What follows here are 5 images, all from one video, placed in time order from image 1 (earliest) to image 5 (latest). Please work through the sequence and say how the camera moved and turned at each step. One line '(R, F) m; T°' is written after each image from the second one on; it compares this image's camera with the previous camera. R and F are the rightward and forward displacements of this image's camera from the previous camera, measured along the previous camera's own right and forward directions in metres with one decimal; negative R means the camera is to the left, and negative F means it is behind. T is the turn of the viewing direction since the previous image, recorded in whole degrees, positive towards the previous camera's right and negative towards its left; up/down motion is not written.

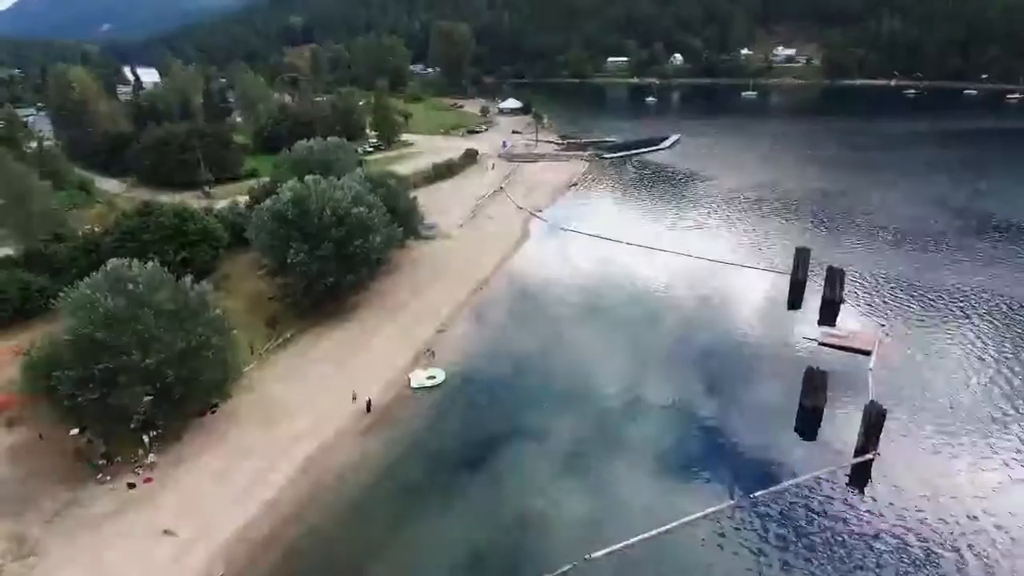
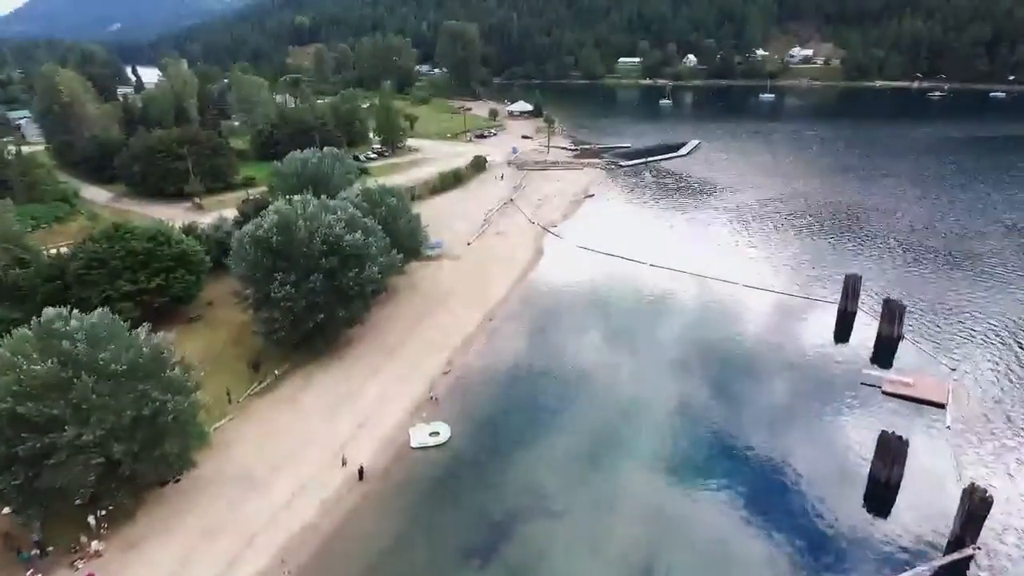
(-0.5, +5.0) m; -1°
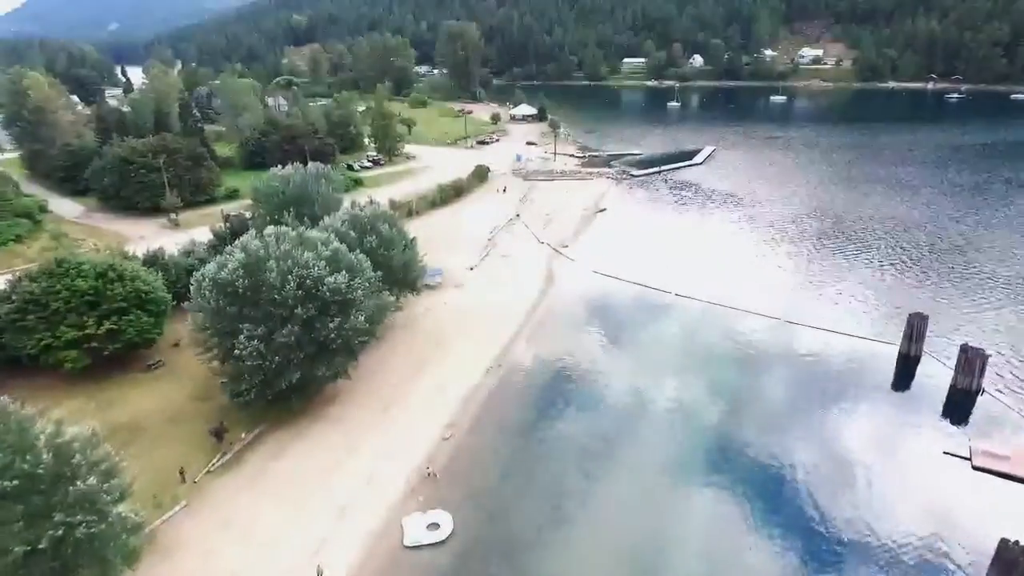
(-0.7, +5.8) m; 0°
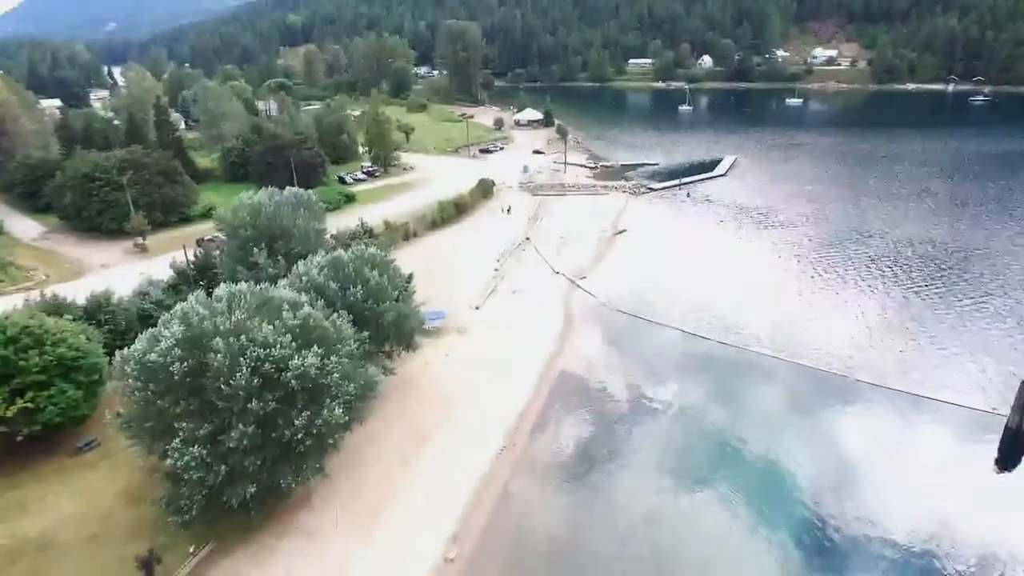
(-0.9, +7.1) m; 0°
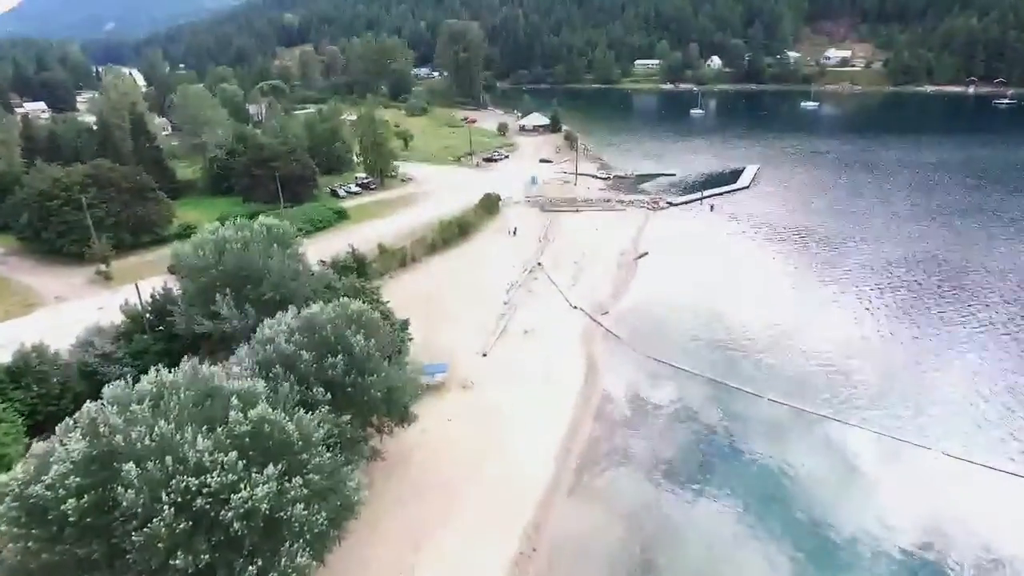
(-0.7, +6.2) m; 0°
